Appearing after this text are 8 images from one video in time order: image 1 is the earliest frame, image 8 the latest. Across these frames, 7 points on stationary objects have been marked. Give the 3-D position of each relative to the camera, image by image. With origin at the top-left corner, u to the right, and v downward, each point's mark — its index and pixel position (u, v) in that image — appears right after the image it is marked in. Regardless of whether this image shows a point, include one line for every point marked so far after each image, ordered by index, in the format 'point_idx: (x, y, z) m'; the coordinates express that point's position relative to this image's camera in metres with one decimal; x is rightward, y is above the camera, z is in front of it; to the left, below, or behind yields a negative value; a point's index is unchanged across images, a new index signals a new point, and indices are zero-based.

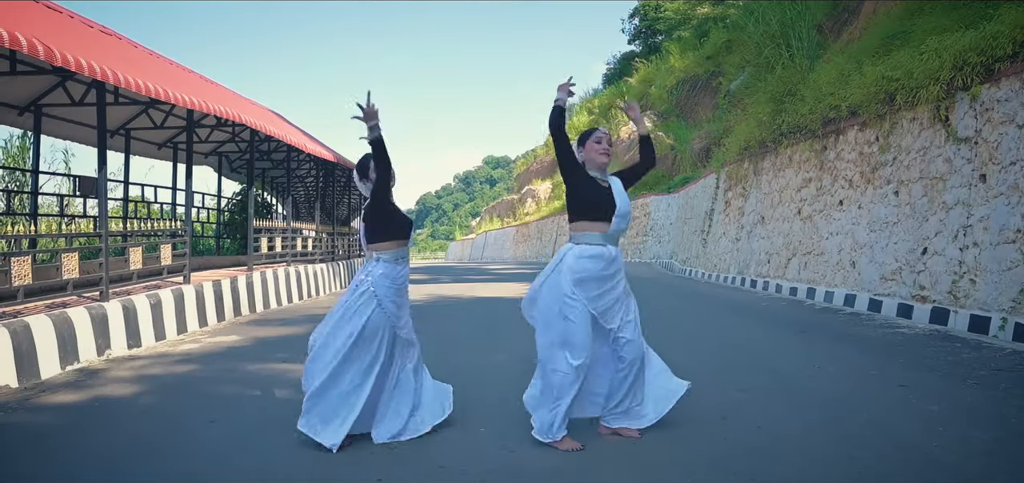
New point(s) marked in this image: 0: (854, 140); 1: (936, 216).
0: (+4.7, +1.4, +11.2) m
1: (+4.6, +0.3, +8.7) m
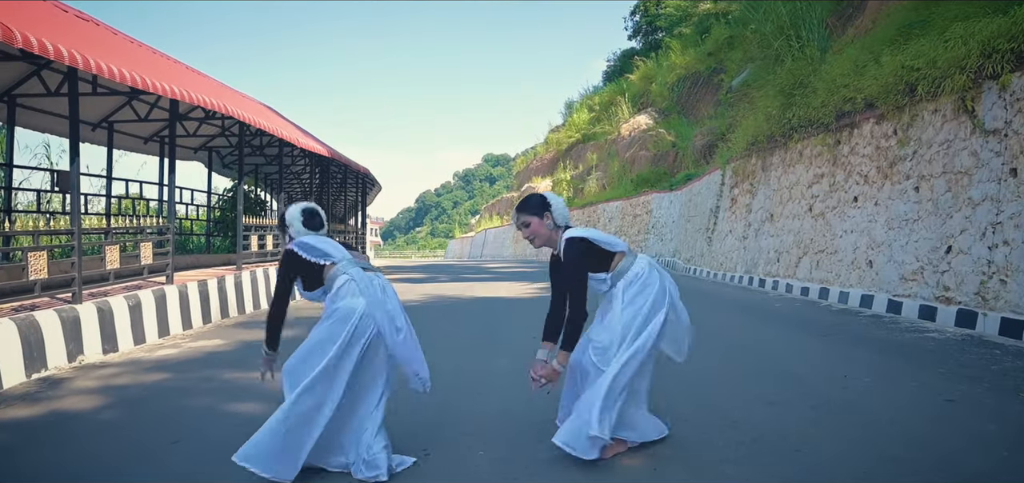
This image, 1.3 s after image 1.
0: (+4.7, +1.4, +10.7) m
1: (+4.6, +0.3, +8.3) m
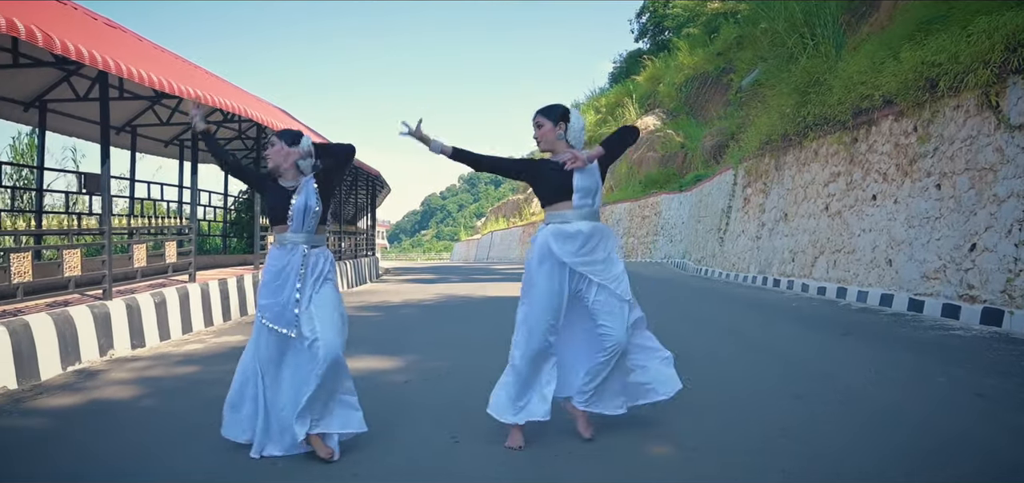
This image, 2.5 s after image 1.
0: (+4.9, +1.4, +10.6) m
1: (+4.8, +0.3, +8.2) m
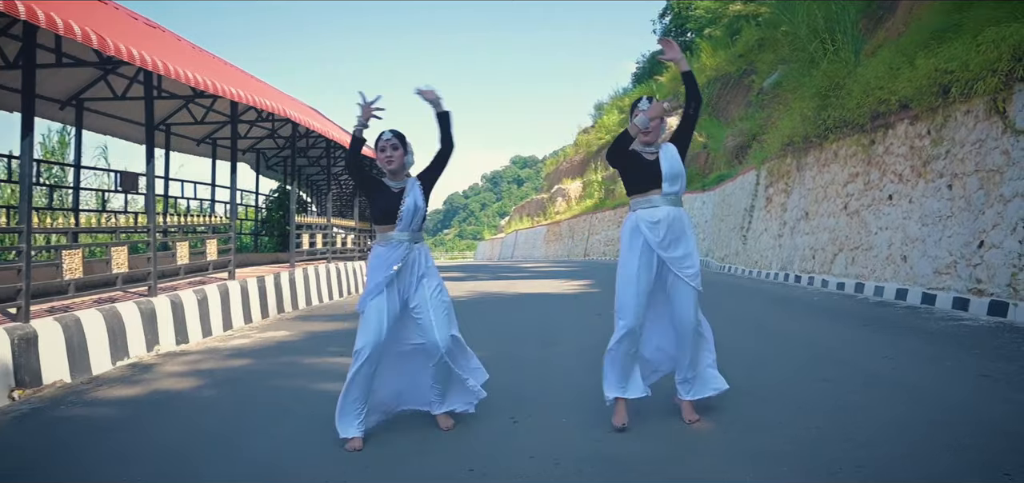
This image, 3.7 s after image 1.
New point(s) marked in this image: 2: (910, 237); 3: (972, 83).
0: (+5.4, +1.5, +11.1) m
1: (+5.1, +0.4, +8.7) m
2: (+5.1, +0.1, +10.5) m
3: (+5.3, +1.8, +9.3) m
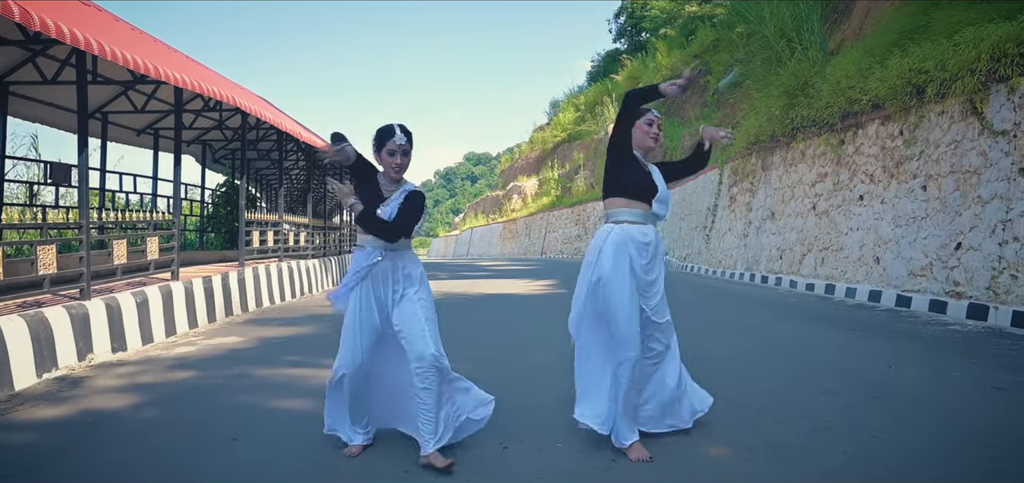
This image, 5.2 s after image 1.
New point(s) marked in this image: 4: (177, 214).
0: (+4.9, +1.5, +11.0) m
1: (+4.8, +0.3, +8.6) m
2: (+4.7, 0.0, +10.4) m
3: (+4.9, +1.8, +9.2) m
4: (-5.5, +0.5, +13.4) m
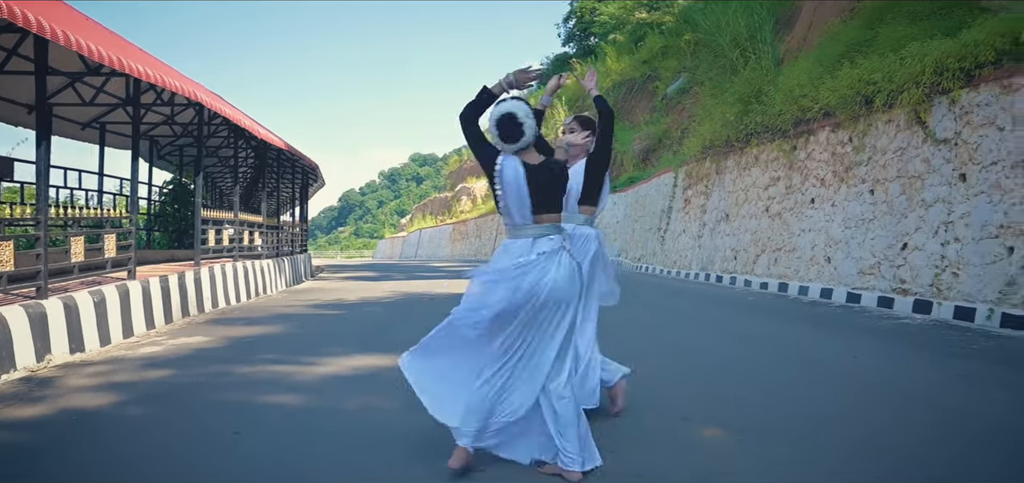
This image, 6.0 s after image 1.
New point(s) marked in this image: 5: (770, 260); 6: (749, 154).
0: (+4.5, +1.5, +11.7) m
1: (+4.6, +0.3, +9.2) m
2: (+4.3, 0.0, +11.0) m
3: (+4.6, +1.8, +9.9) m
4: (-6.1, +0.5, +13.3) m
5: (+4.1, -0.3, +13.0) m
6: (+4.2, +1.6, +14.6) m
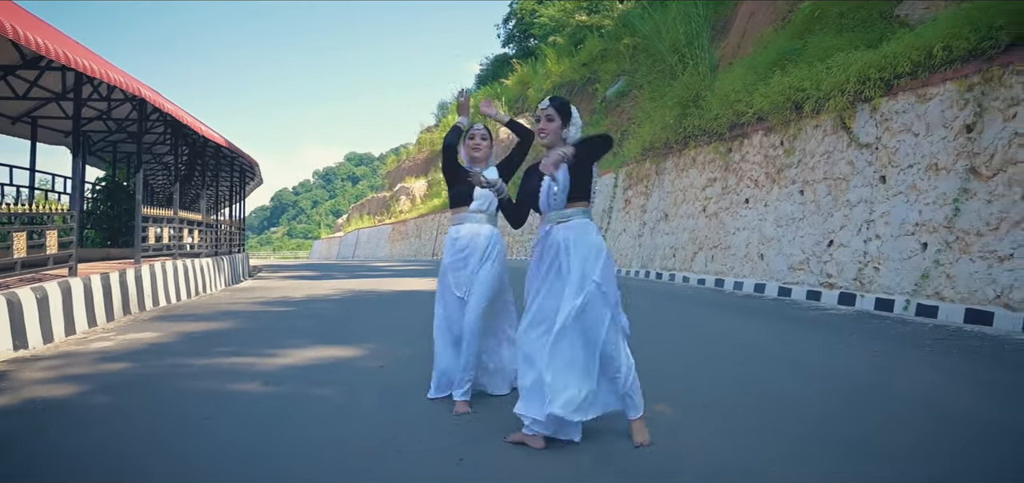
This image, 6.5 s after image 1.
0: (+3.7, +1.5, +12.3) m
1: (+4.0, +0.4, +9.9) m
2: (+3.6, +0.1, +11.6) m
3: (+4.0, +1.8, +10.5) m
4: (-7.0, +0.5, +13.2) m
5: (+3.2, -0.3, +13.6) m
6: (+3.2, +1.6, +15.2) m
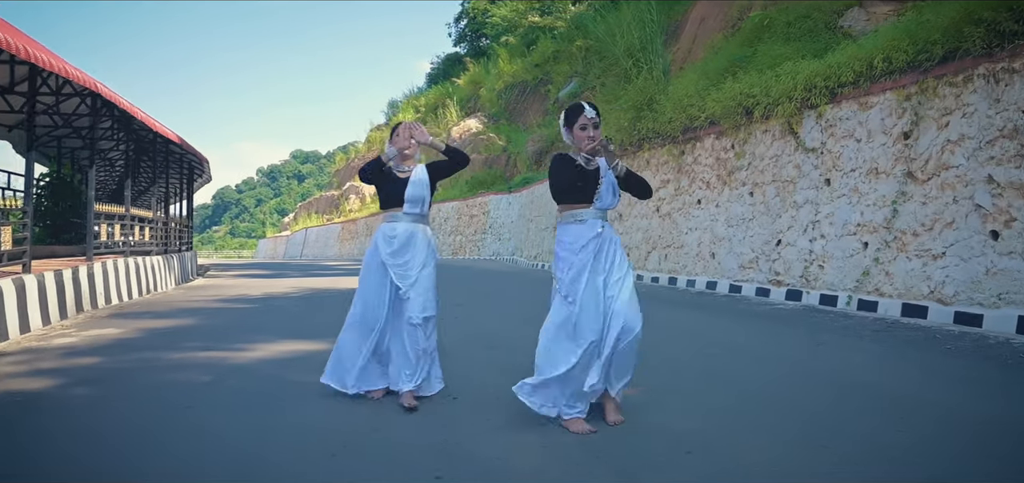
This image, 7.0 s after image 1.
0: (+3.1, +1.5, +12.8) m
1: (+3.5, +0.4, +10.4) m
2: (+3.0, +0.1, +12.1) m
3: (+3.5, +1.8, +11.0) m
4: (-7.6, +0.6, +13.0) m
5: (+2.5, -0.3, +14.0) m
6: (+2.5, +1.6, +15.6) m
